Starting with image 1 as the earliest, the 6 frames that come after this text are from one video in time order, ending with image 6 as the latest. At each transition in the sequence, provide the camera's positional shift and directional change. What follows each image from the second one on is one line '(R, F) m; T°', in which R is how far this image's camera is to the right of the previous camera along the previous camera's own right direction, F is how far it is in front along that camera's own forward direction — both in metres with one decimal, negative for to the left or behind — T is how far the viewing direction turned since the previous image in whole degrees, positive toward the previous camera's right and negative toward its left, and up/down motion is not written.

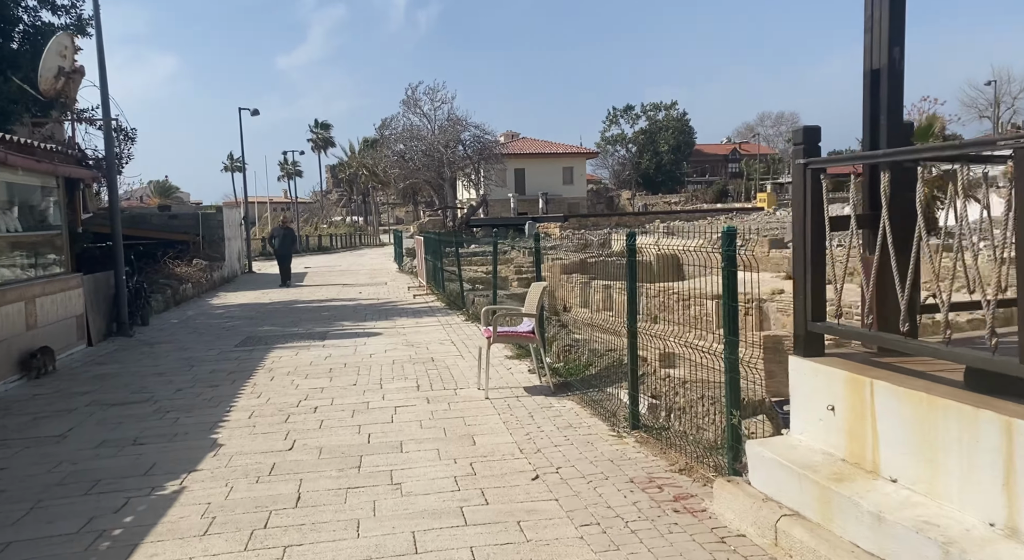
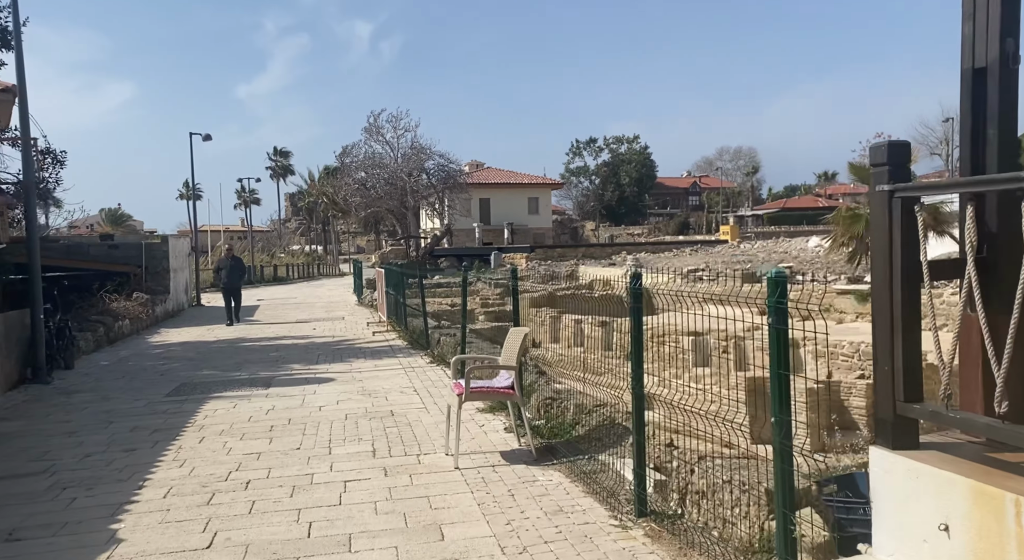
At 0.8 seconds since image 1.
(-0.1, +0.9) m; +3°
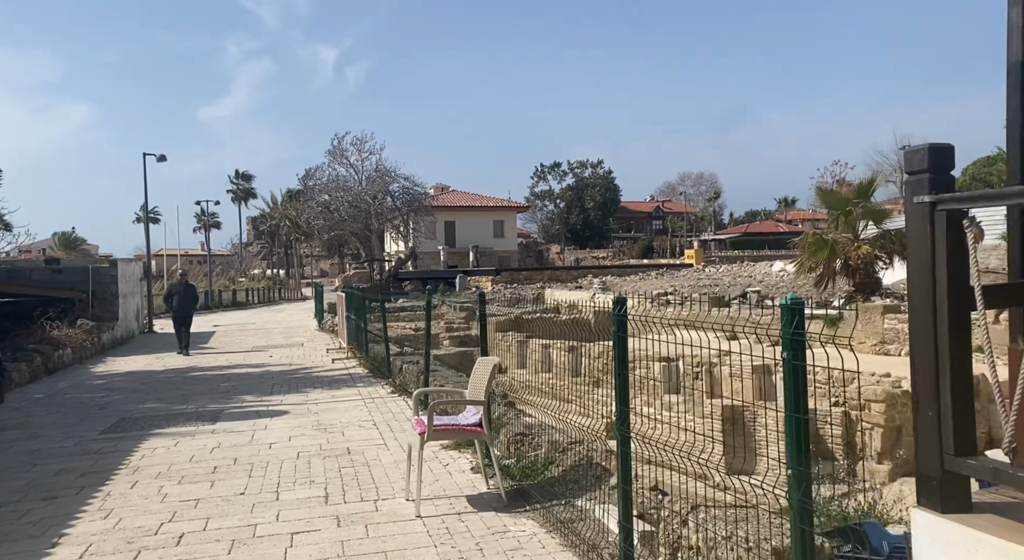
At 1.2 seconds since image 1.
(0.0, +0.4) m; +2°
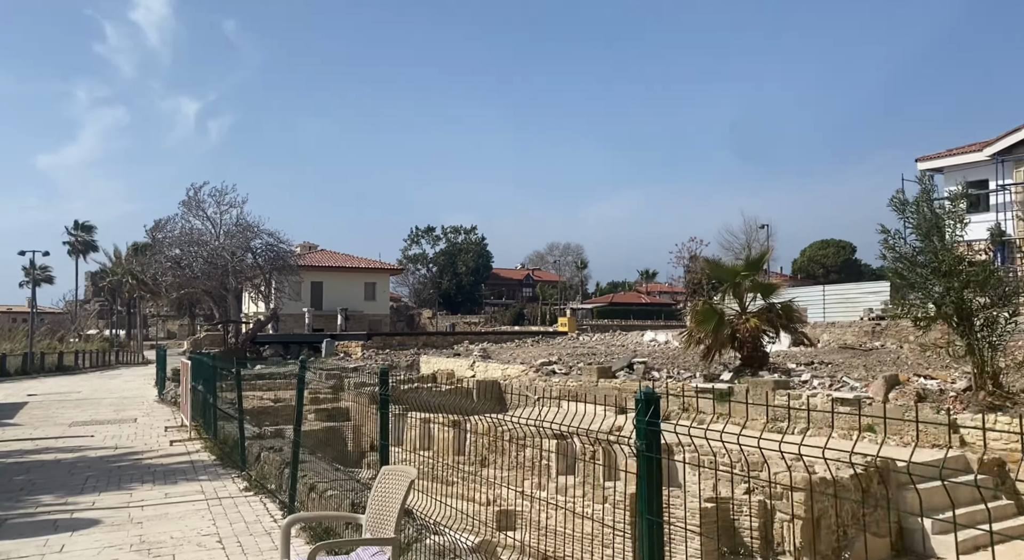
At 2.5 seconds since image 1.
(-0.2, +1.4) m; +9°
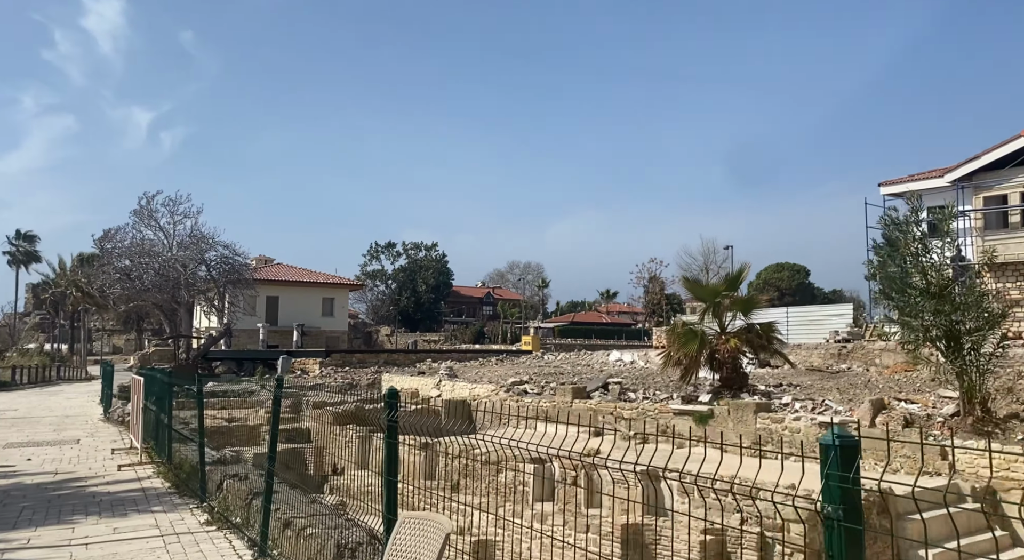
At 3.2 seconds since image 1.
(-0.3, +0.6) m; +3°
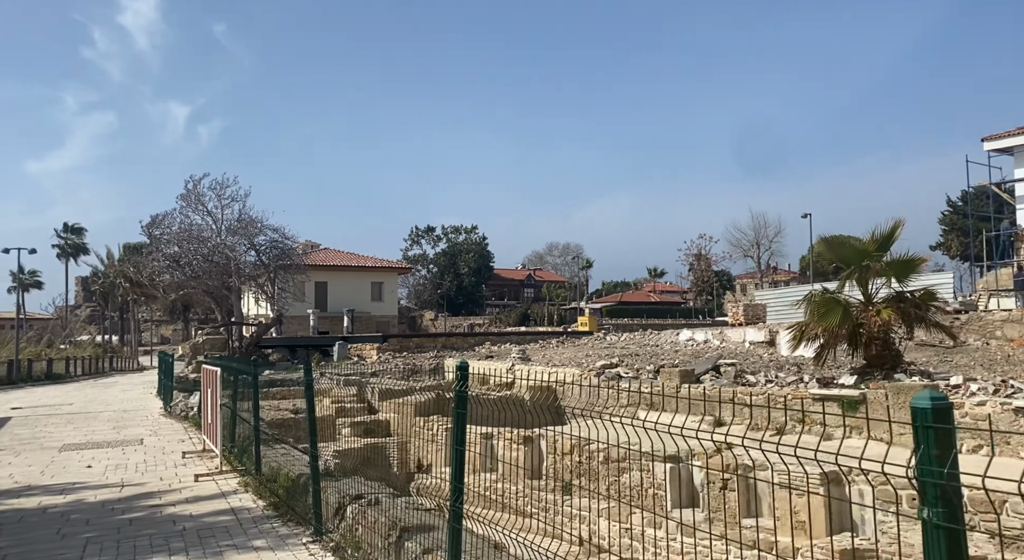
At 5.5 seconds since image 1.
(-1.1, +1.8) m; -3°
